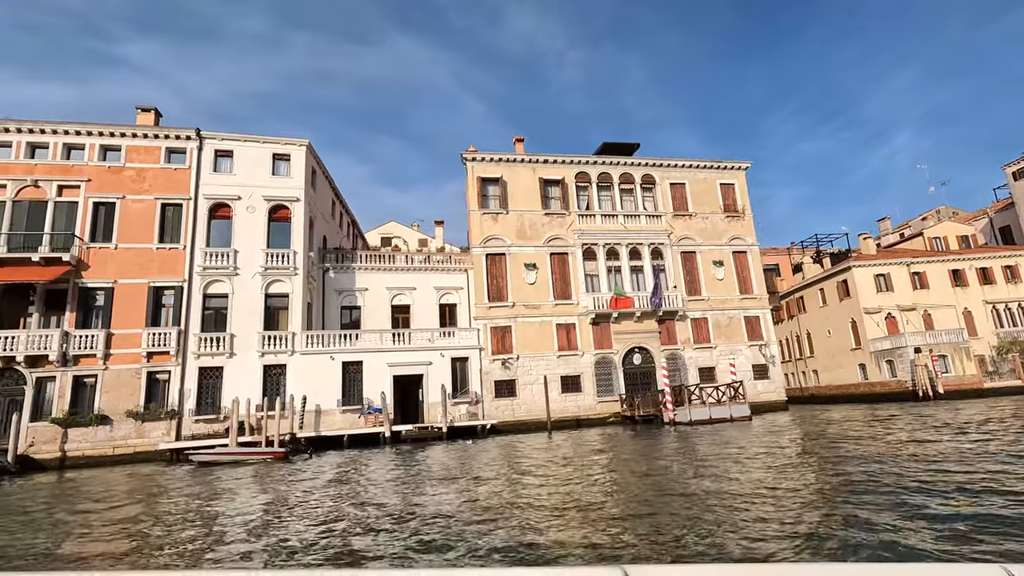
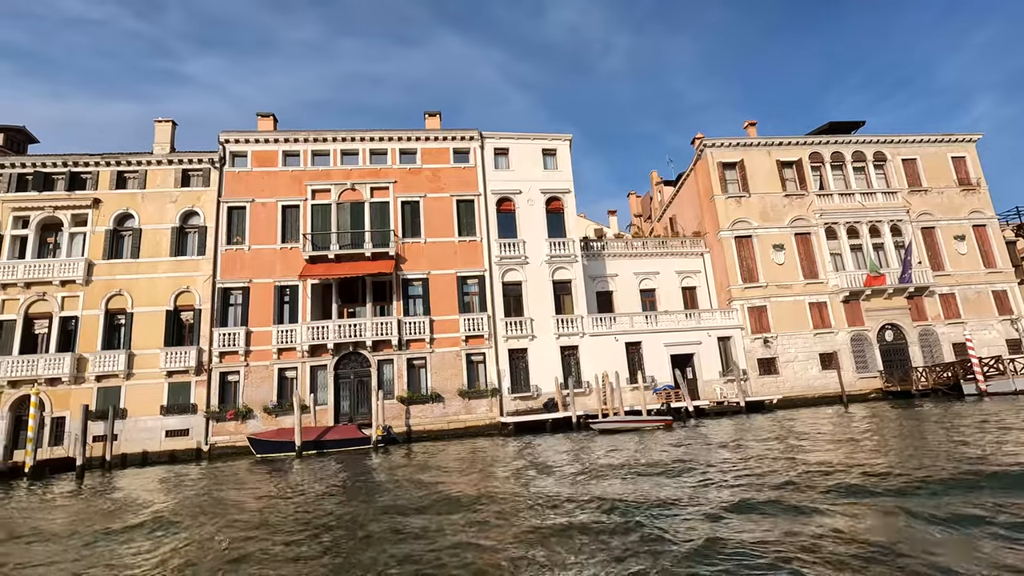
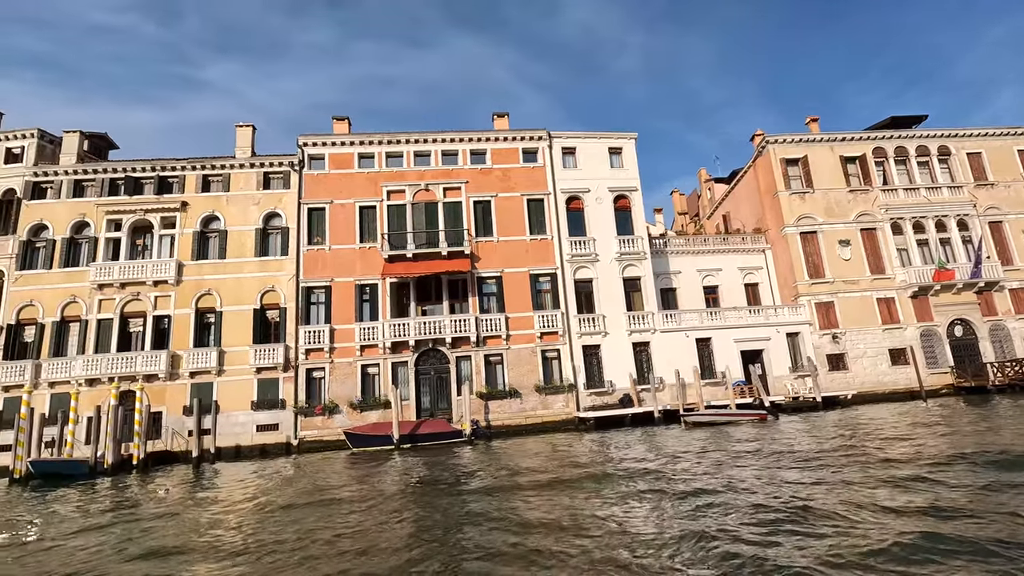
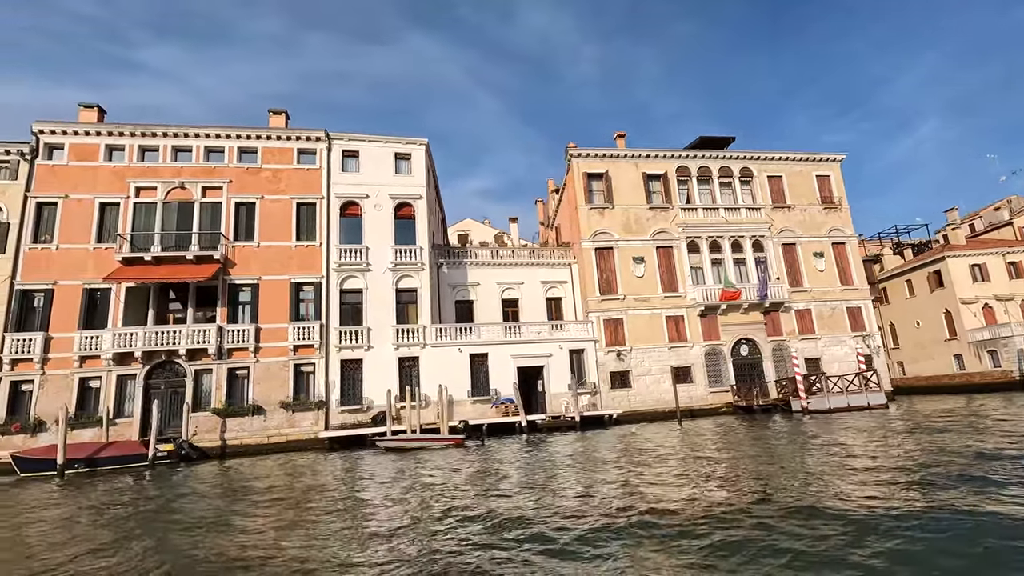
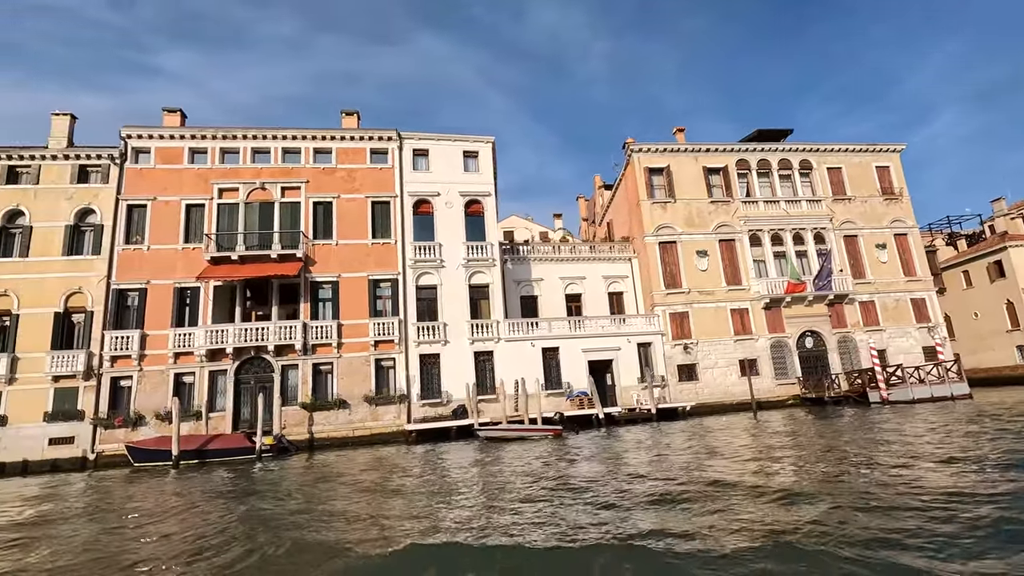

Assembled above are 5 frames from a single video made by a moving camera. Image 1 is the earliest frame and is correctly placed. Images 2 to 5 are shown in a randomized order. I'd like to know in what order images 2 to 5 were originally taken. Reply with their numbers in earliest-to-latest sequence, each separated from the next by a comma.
4, 5, 2, 3
